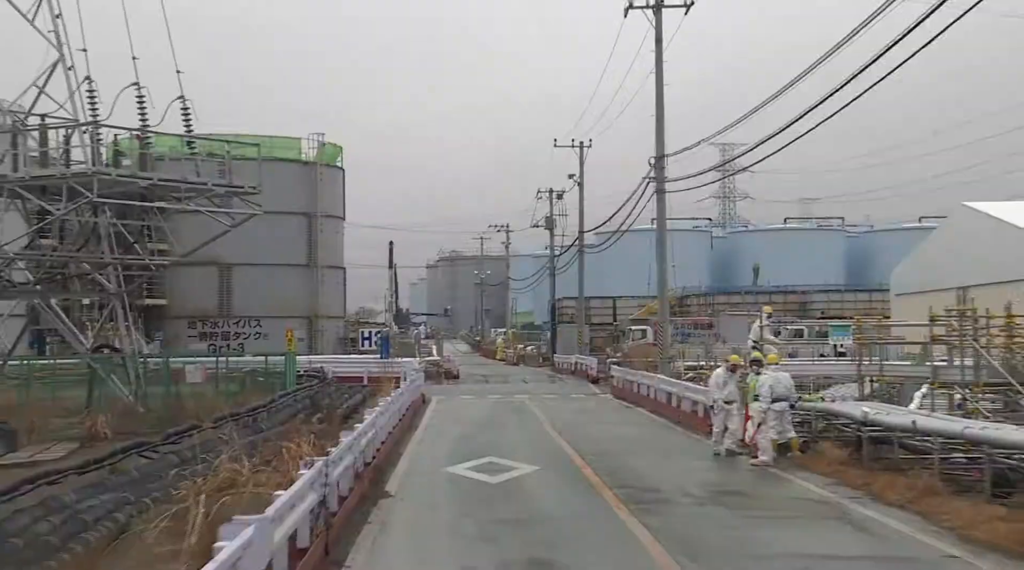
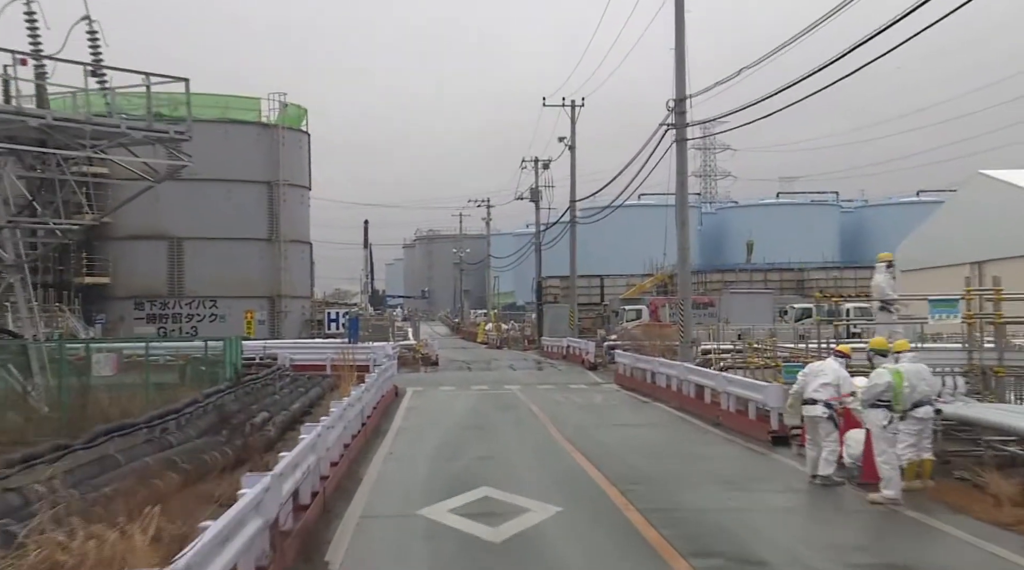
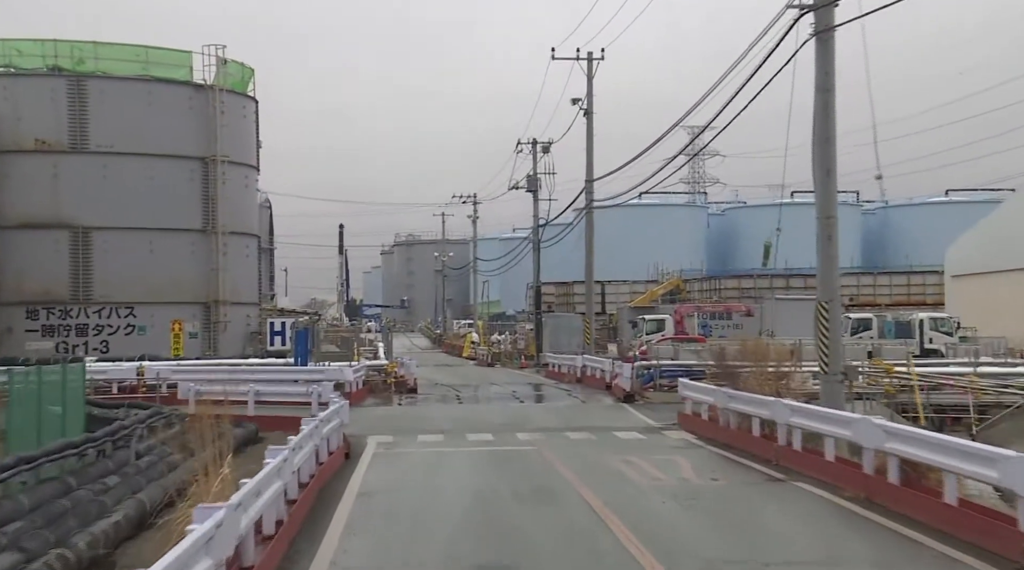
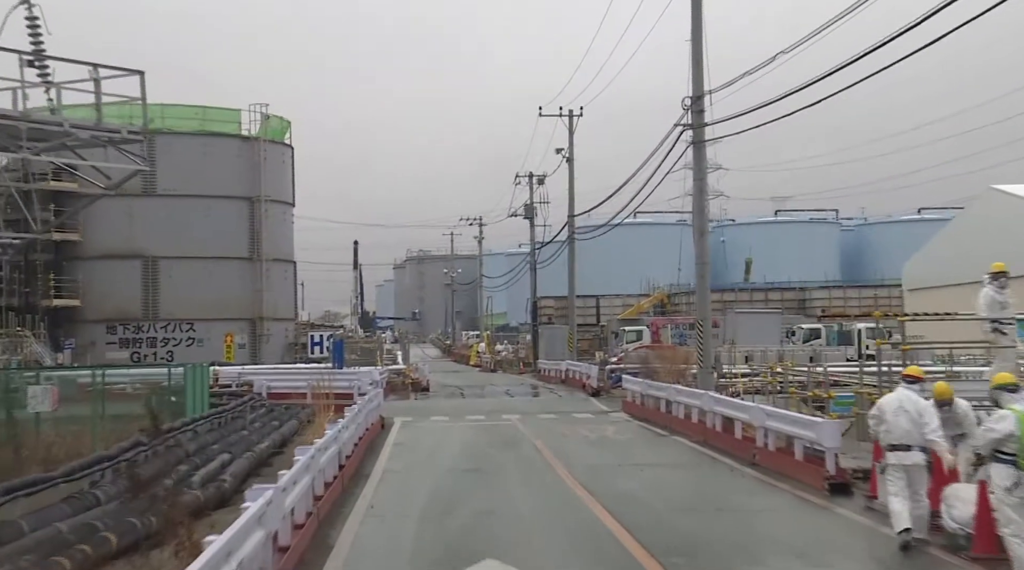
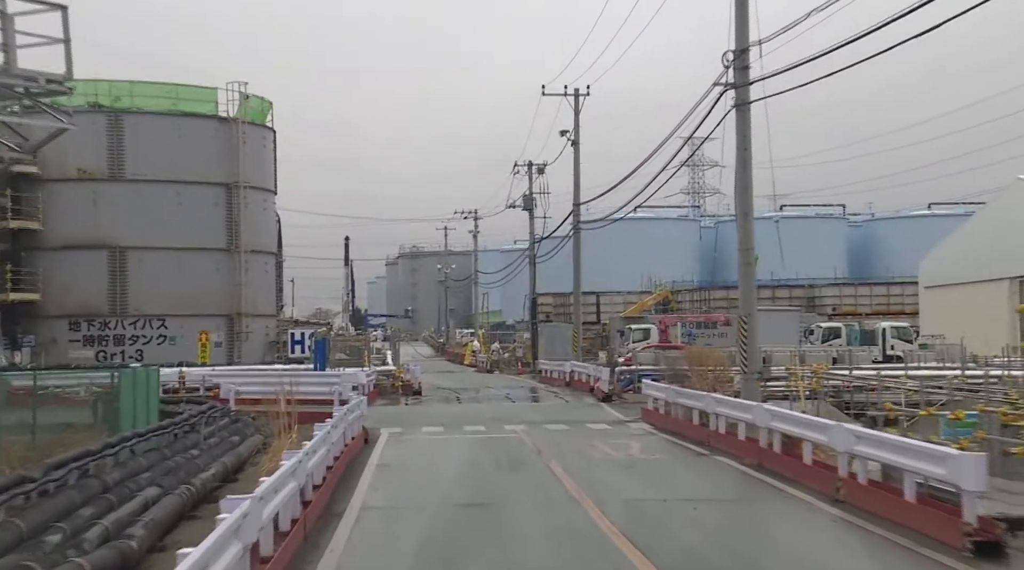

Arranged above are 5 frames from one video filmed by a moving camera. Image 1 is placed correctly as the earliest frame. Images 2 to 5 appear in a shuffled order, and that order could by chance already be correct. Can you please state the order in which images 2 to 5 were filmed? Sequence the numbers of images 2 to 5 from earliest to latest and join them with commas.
2, 4, 5, 3
